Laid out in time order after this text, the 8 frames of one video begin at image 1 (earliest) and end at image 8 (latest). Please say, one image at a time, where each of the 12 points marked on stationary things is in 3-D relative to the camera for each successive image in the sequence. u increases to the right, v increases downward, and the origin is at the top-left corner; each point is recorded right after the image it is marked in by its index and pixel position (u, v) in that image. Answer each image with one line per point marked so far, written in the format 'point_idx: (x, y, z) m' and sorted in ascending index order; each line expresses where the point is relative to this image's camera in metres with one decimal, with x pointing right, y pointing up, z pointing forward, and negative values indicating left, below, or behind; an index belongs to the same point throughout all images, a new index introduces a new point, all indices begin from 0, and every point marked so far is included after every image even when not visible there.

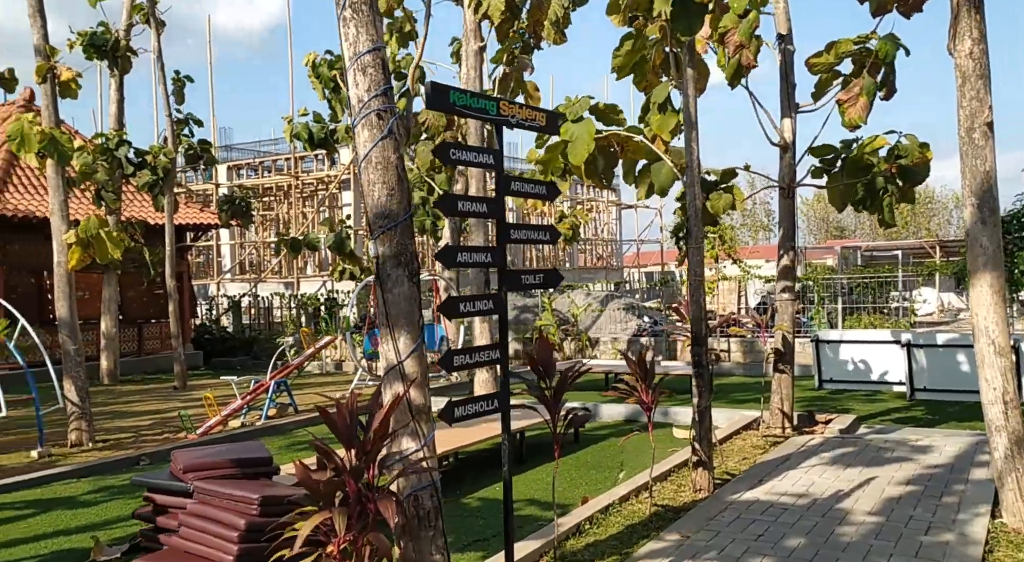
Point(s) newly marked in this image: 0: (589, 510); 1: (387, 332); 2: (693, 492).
0: (+0.5, -1.5, +6.0) m
1: (-0.6, -0.2, +4.5) m
2: (+1.3, -1.4, +6.4) m
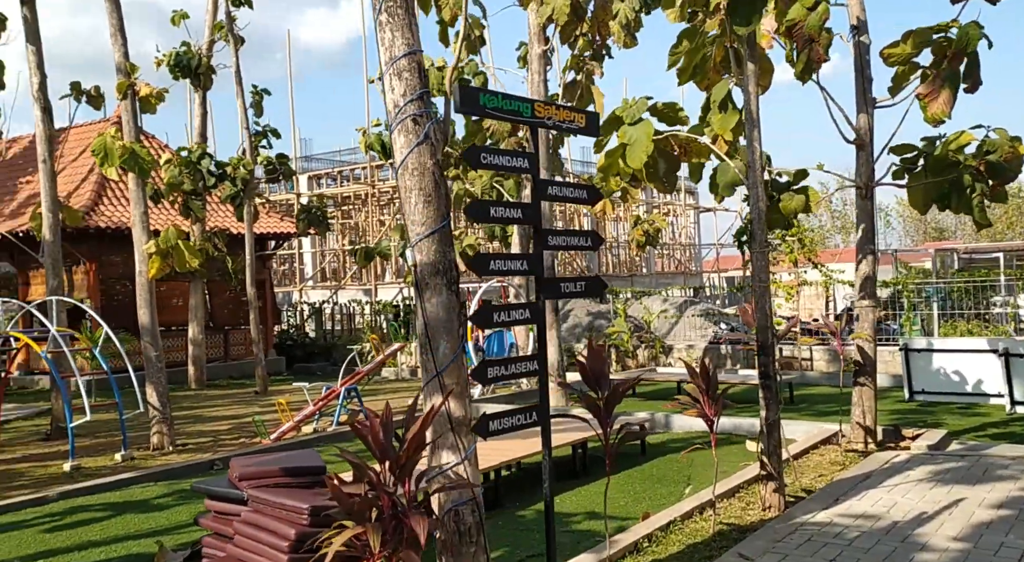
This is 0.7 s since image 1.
0: (+0.8, -1.5, +5.8) m
1: (-0.4, -0.3, +4.4) m
2: (+1.6, -1.5, +6.2) m
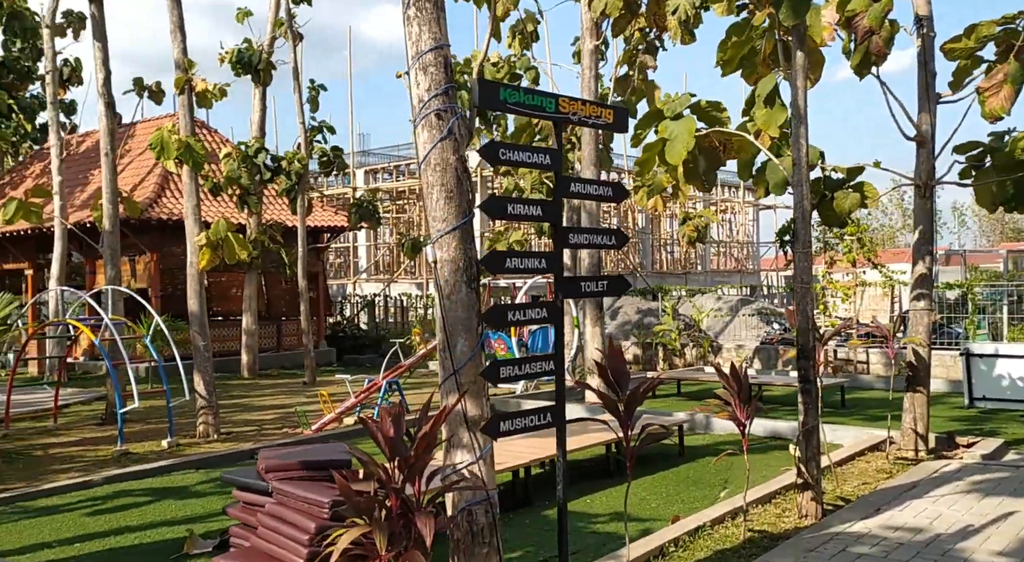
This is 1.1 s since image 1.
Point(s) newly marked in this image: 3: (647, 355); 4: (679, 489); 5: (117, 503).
0: (+1.0, -1.5, +5.7) m
1: (-0.3, -0.3, +4.3) m
2: (+1.8, -1.5, +6.0) m
3: (+2.5, -1.4, +17.8) m
4: (+1.3, -1.6, +7.3) m
5: (-3.2, -1.8, +7.8) m
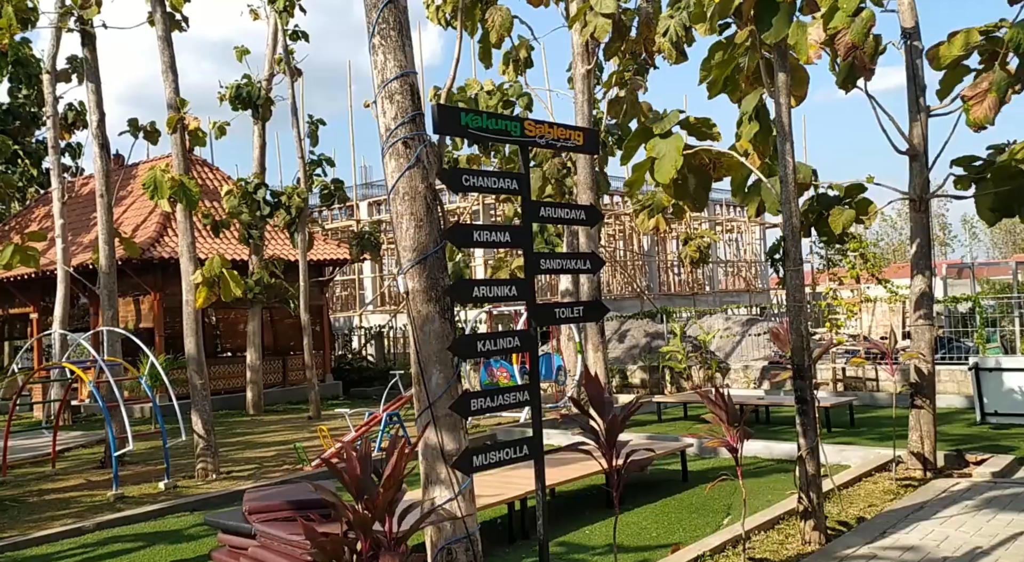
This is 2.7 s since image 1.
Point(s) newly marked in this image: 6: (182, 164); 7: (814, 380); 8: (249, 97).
0: (+0.9, -1.6, +5.5) m
1: (-0.4, -0.4, +4.2) m
2: (+1.8, -1.6, +5.8) m
3: (+2.6, -1.8, +17.6) m
4: (+1.2, -1.8, +7.1) m
5: (-3.2, -2.1, +7.7) m
6: (-4.1, +1.5, +11.9) m
7: (+1.9, -0.6, +5.8) m
8: (-4.4, +3.0, +15.7) m
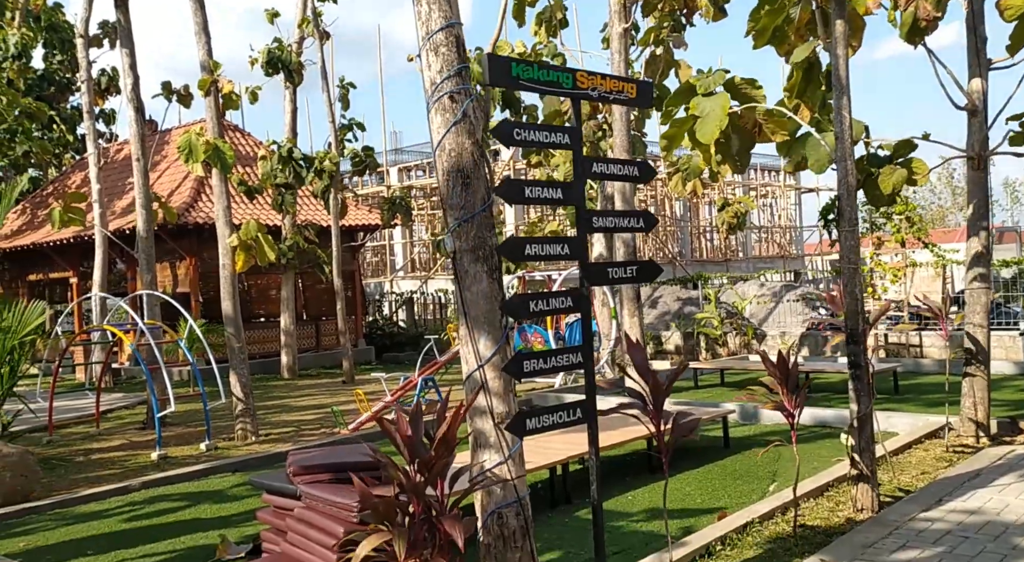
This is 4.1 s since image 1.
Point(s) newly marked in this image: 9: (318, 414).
0: (+1.2, -1.4, +5.4) m
1: (-0.2, -0.2, +4.1) m
2: (+2.0, -1.4, +5.7) m
3: (+3.2, -1.2, +17.5) m
4: (+1.5, -1.5, +7.0) m
5: (-2.9, -1.8, +7.7) m
6: (-3.7, +1.9, +11.8) m
7: (+2.1, -0.4, +5.6) m
8: (-3.8, +3.6, +15.6) m
9: (-2.7, -1.8, +13.2) m
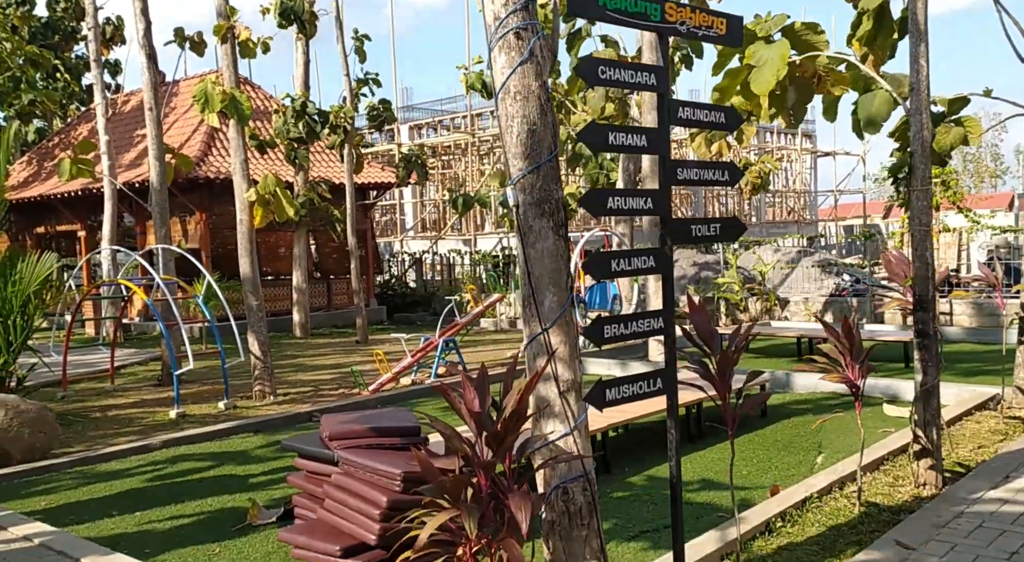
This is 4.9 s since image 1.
0: (+1.4, -1.2, +5.1) m
1: (+0.1, -0.1, +3.8) m
2: (+2.3, -1.2, +5.4) m
3: (+3.5, -0.5, +17.2) m
4: (+1.8, -1.2, +6.7) m
5: (-2.6, -1.5, +7.5) m
6: (-3.4, +2.4, +11.5) m
7: (+2.4, -0.2, +5.3) m
8: (-3.4, +4.3, +15.1) m
9: (-2.4, -1.3, +12.9) m
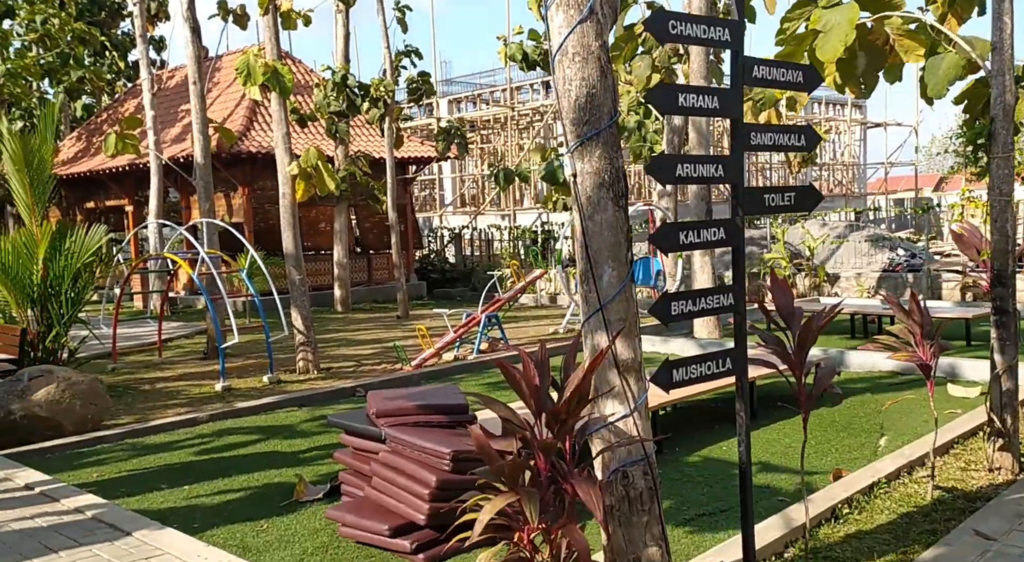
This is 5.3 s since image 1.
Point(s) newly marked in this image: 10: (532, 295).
0: (+1.7, -1.1, +4.9) m
1: (+0.3, 0.0, +3.6) m
2: (+2.6, -1.0, +5.1) m
3: (+4.3, -0.1, +16.8) m
4: (+2.1, -1.0, +6.4) m
5: (-2.3, -1.3, +7.4) m
6: (-2.8, +2.7, +11.3) m
7: (+2.7, 0.0, +5.0) m
8: (-2.8, +4.7, +14.9) m
9: (-1.8, -0.9, +12.8) m
10: (+0.4, -0.3, +19.0) m
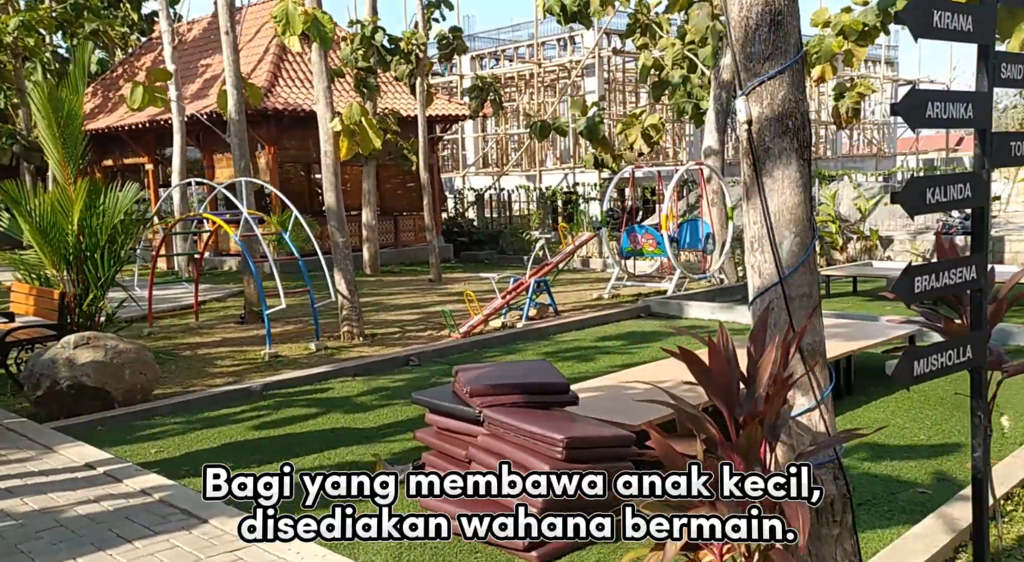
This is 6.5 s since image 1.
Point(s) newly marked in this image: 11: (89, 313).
0: (+2.2, -0.9, +4.4) m
1: (+0.8, +0.1, +3.0) m
2: (+3.1, -0.9, +4.6) m
3: (+4.9, +0.5, +16.2) m
4: (+2.7, -0.8, +5.9) m
5: (-1.7, -1.0, +6.9) m
6: (-2.2, +3.2, +10.7) m
7: (+3.2, +0.1, +4.5) m
8: (-2.1, +5.3, +14.2) m
9: (-1.2, -0.4, +12.3) m
10: (+1.1, +0.5, +18.4) m
11: (-3.8, -0.3, +8.5) m
